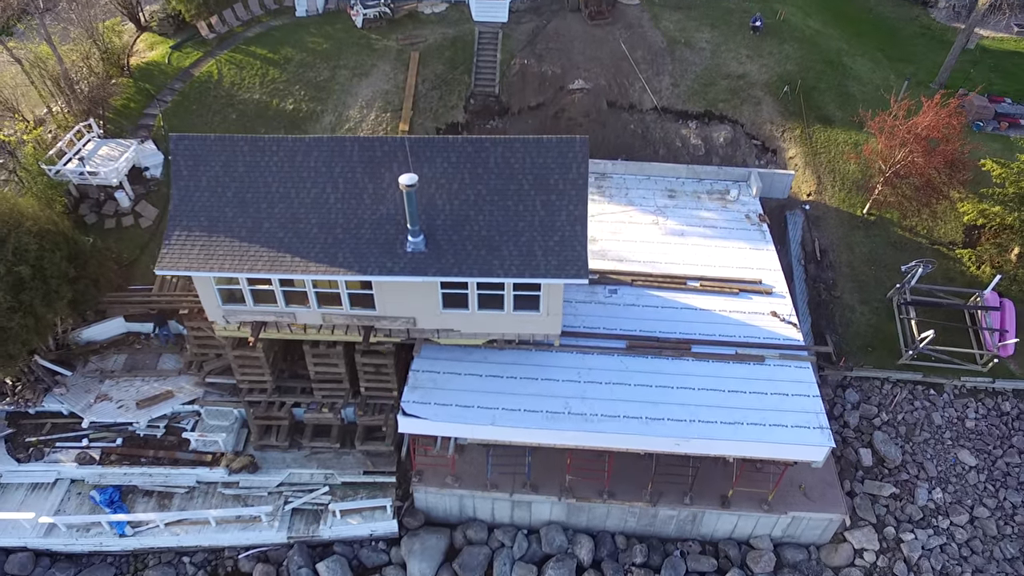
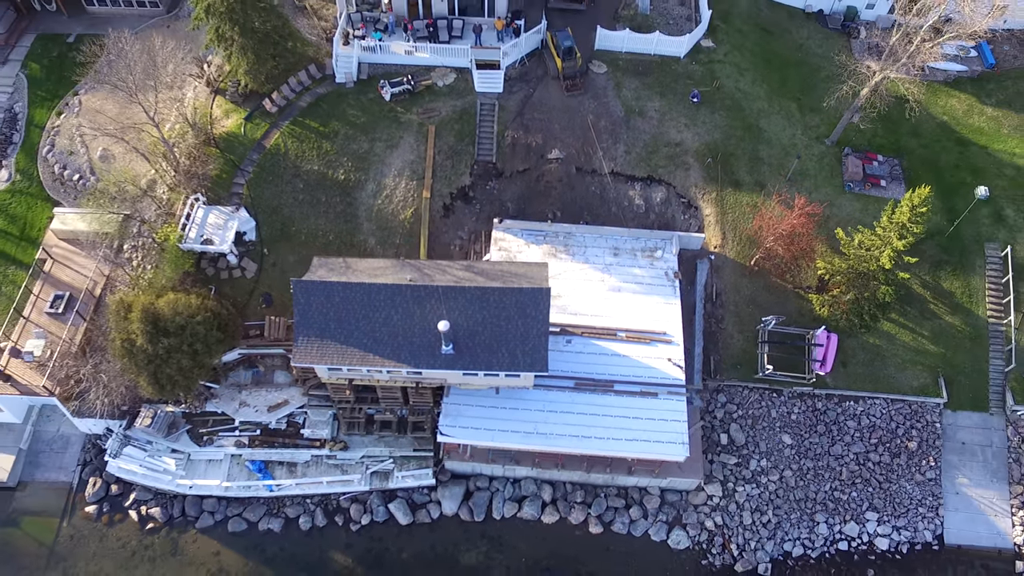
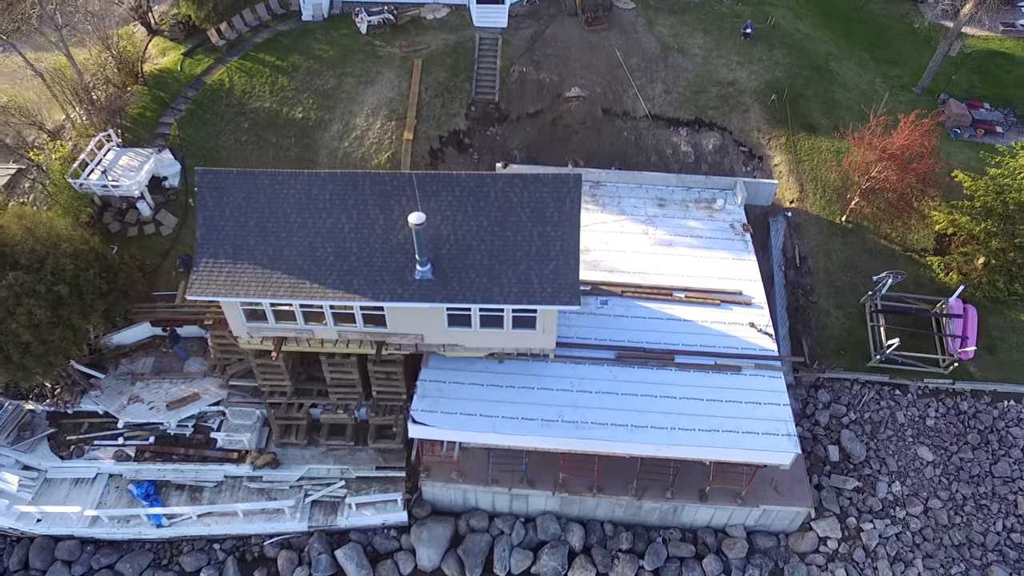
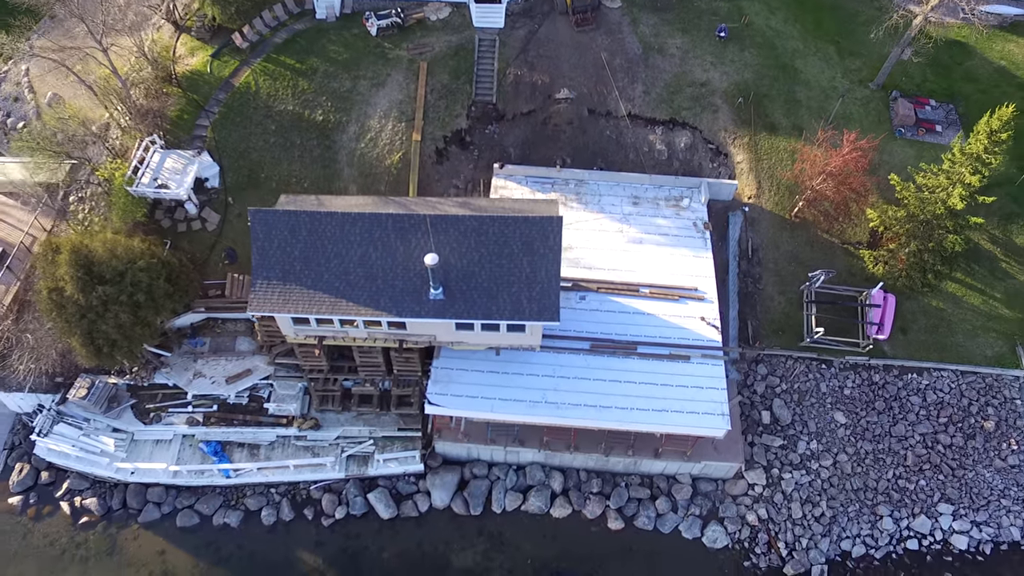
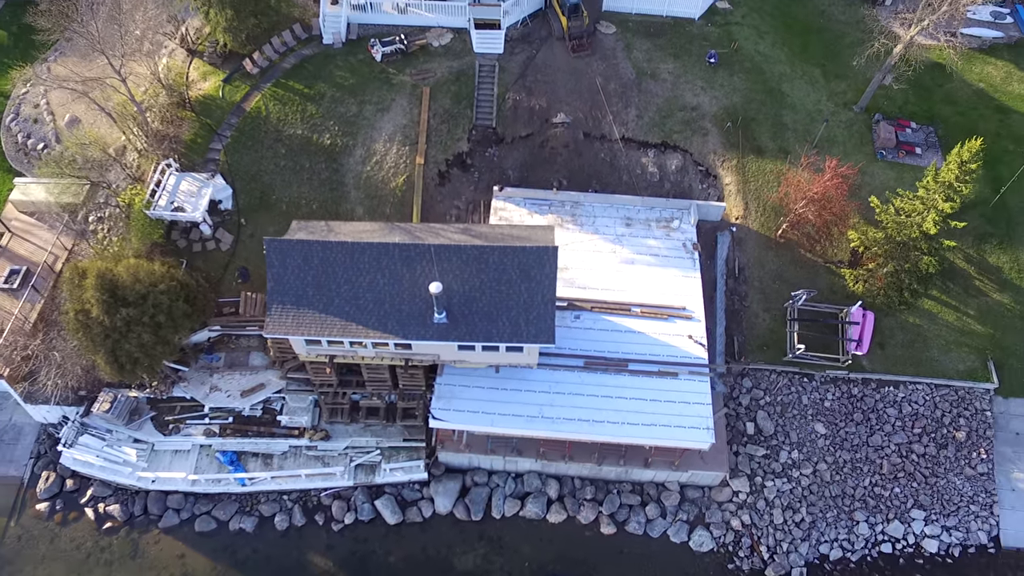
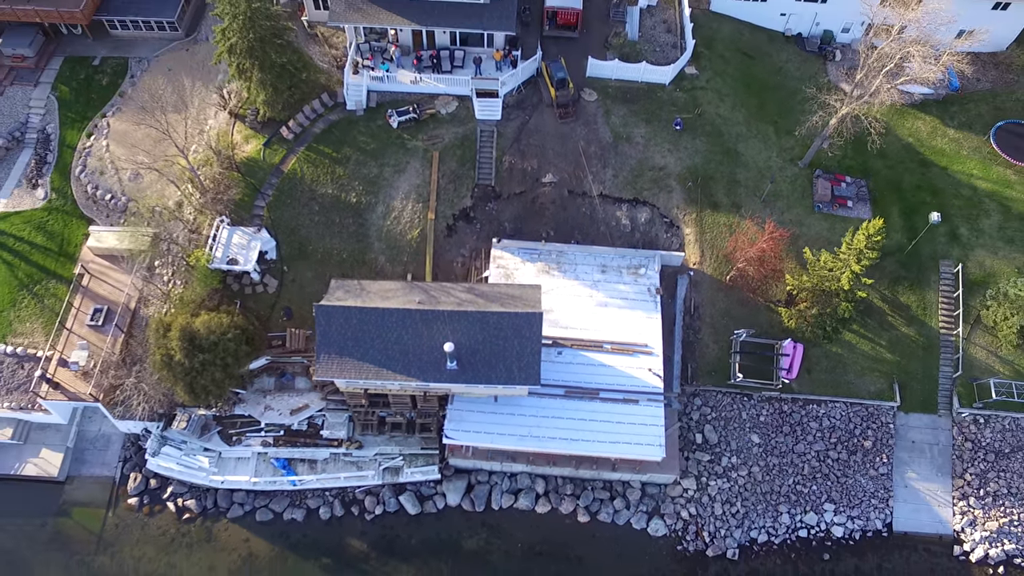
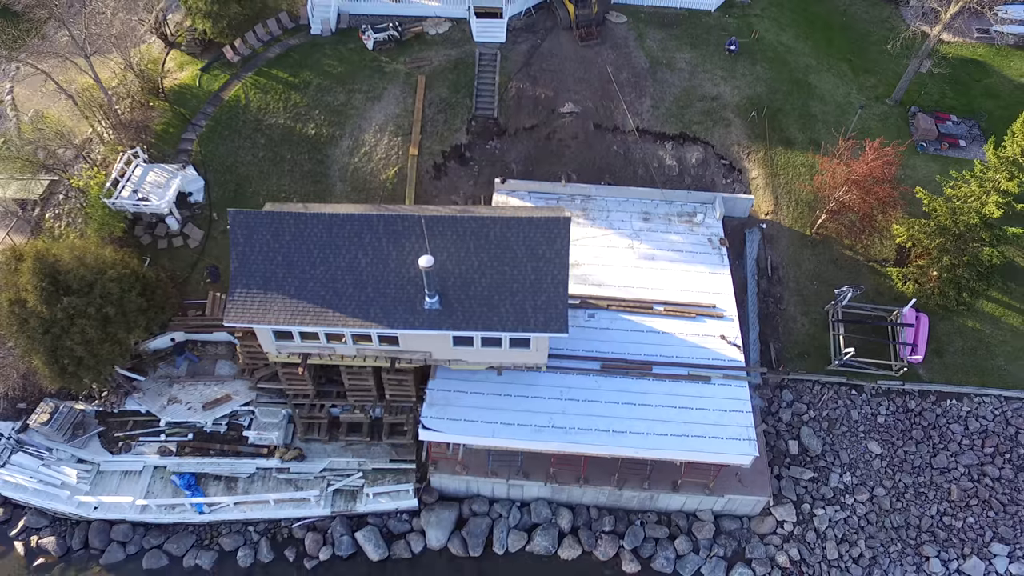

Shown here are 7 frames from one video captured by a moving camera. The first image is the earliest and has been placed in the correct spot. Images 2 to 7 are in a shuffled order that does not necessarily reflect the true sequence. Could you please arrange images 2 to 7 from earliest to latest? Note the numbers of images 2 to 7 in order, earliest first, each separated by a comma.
3, 7, 4, 5, 2, 6
